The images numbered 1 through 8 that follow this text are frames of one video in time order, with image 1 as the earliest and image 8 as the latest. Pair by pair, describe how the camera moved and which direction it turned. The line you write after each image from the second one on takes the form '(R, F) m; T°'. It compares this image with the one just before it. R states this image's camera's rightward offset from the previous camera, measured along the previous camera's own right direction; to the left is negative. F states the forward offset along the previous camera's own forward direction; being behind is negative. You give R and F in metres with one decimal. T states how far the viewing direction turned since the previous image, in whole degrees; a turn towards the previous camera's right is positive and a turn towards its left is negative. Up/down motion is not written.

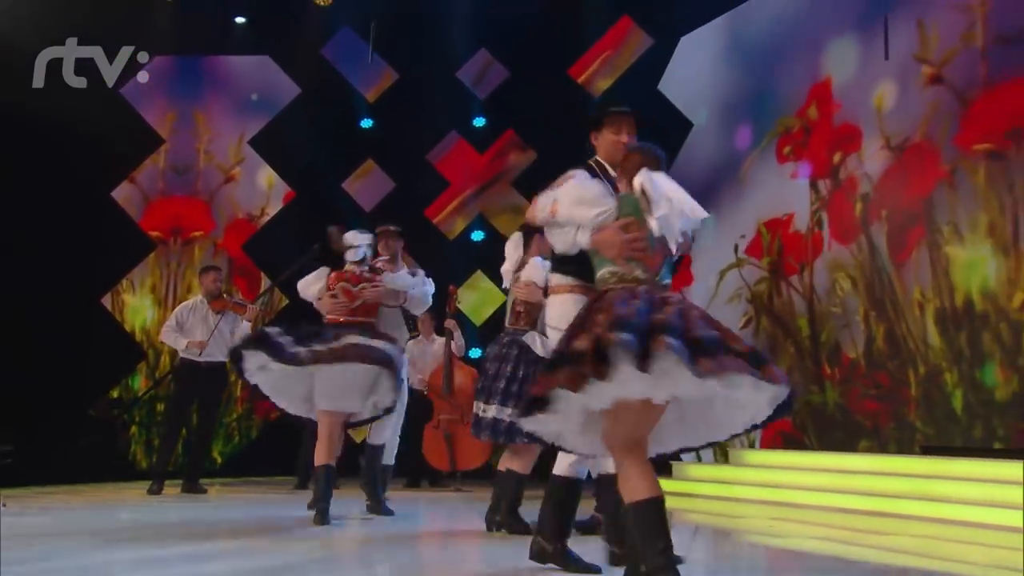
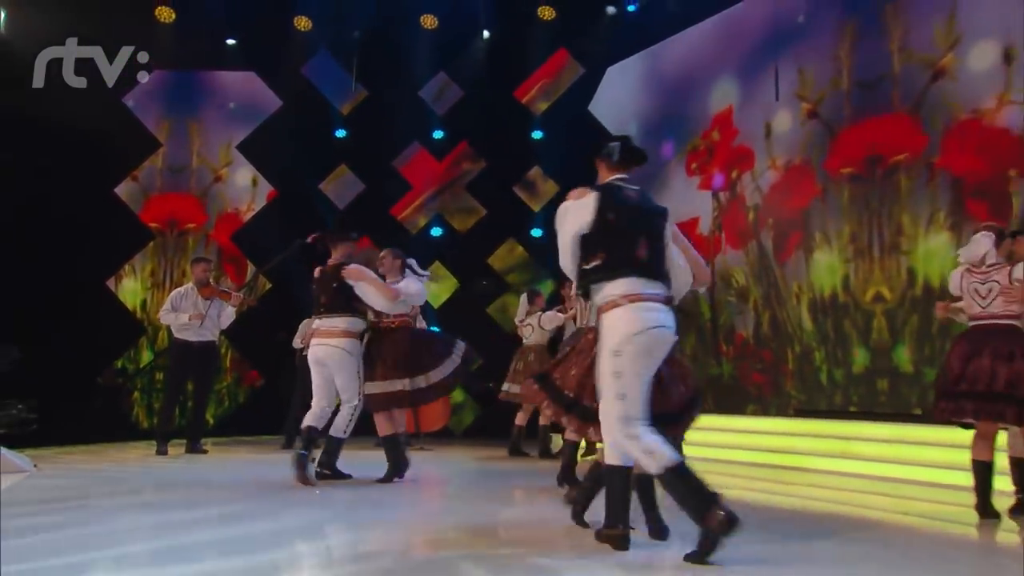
(+0.2, -0.8) m; +2°
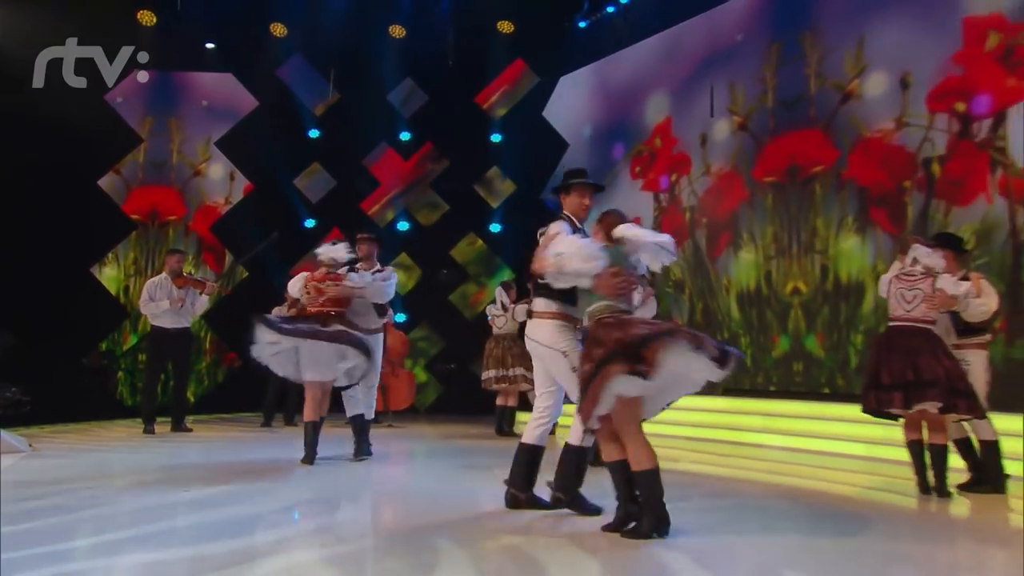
(+0.1, -0.5) m; +3°
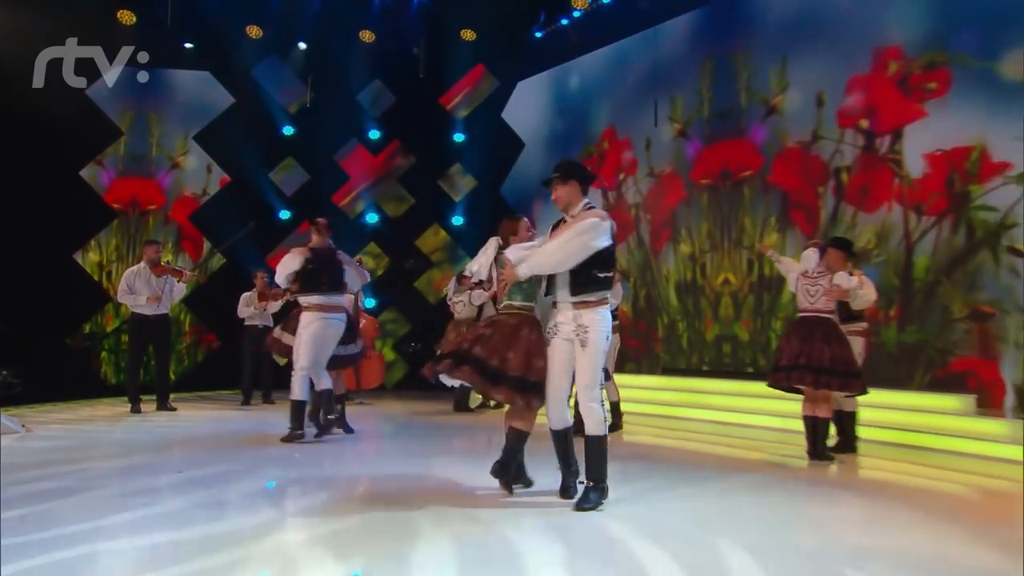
(+0.1, -0.5) m; +3°
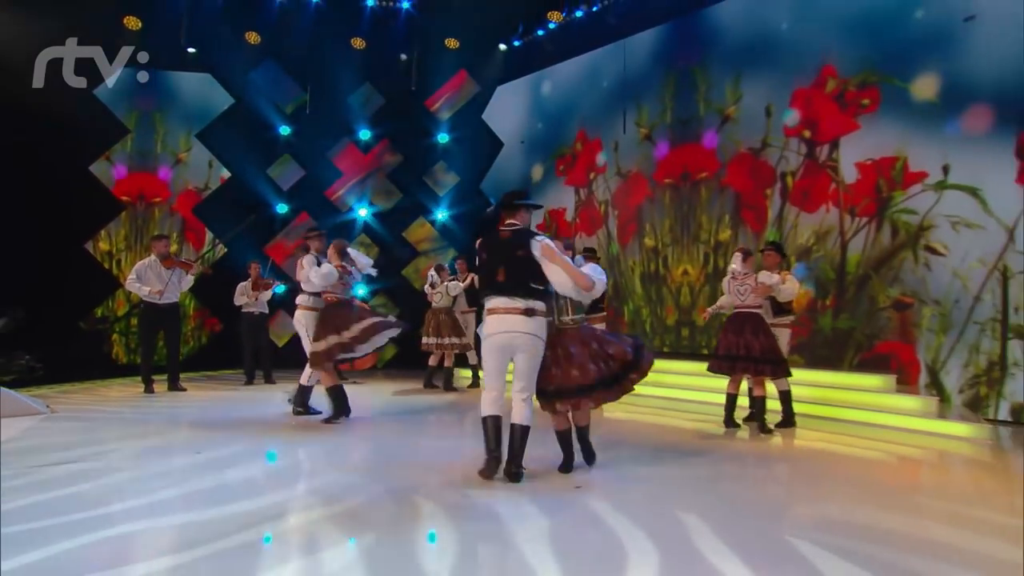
(+0.1, -0.6) m; +1°
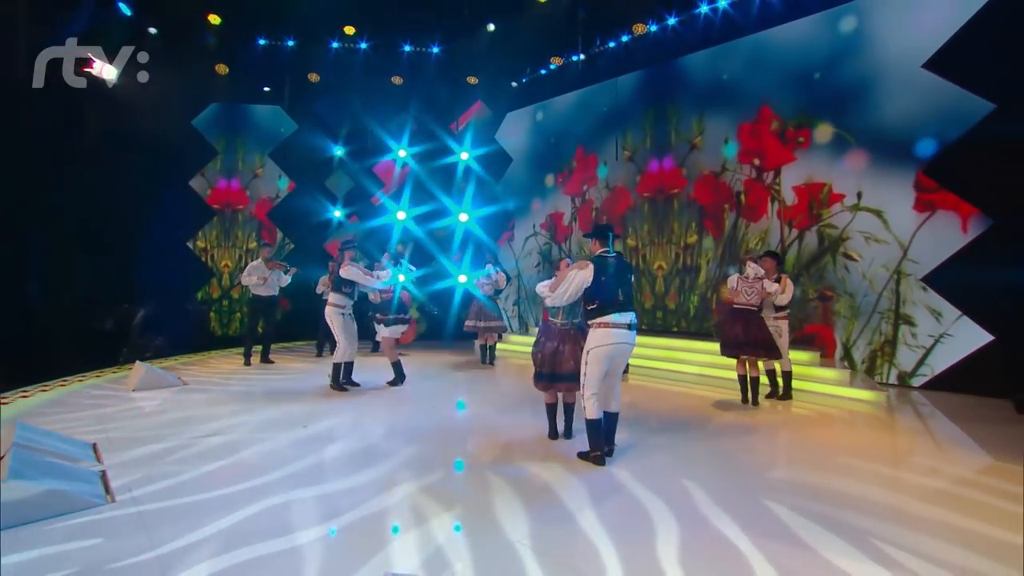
(+0.2, -1.6) m; -3°
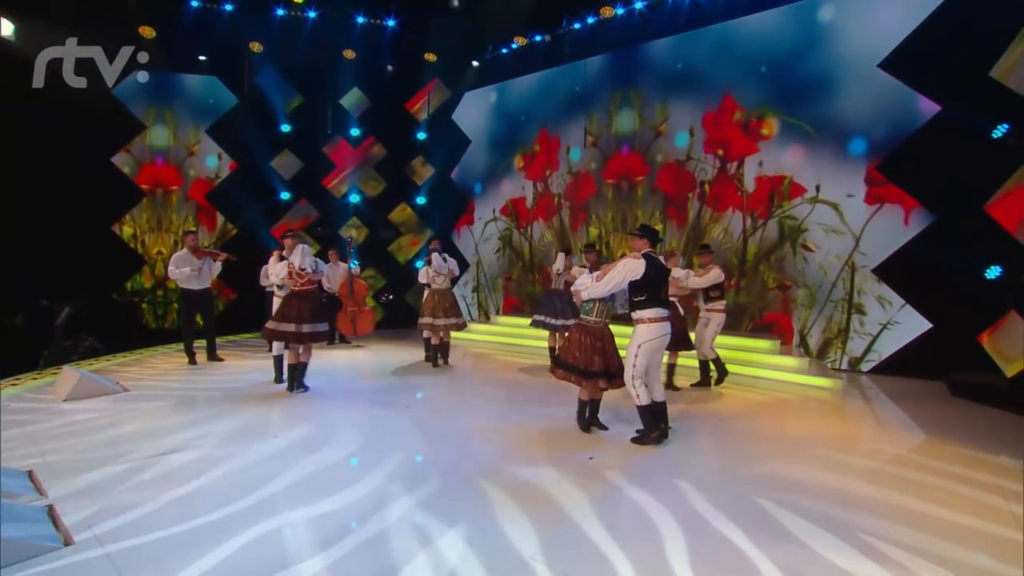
(-0.5, +0.2) m; +8°
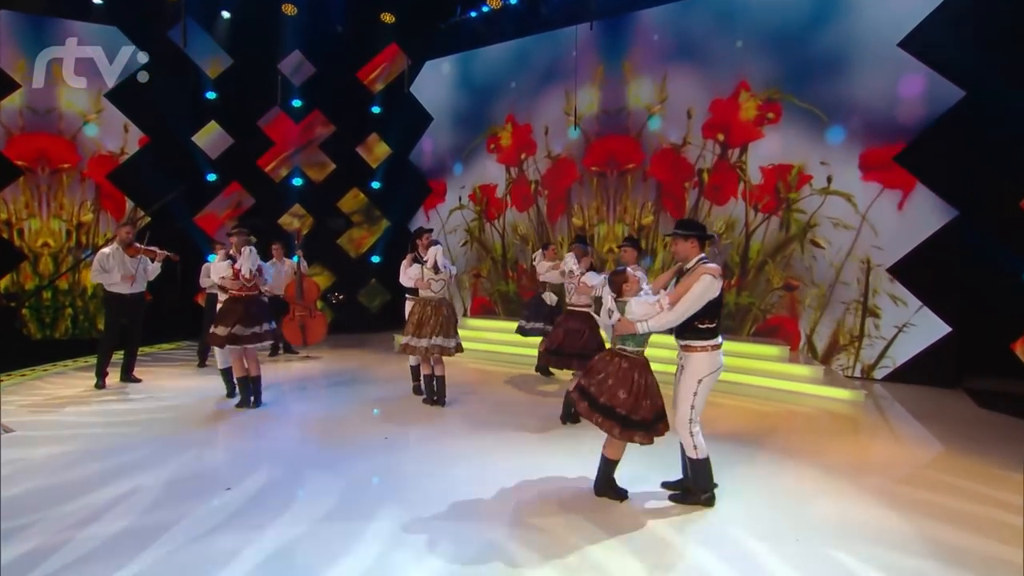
(-0.5, +1.0) m; +7°
